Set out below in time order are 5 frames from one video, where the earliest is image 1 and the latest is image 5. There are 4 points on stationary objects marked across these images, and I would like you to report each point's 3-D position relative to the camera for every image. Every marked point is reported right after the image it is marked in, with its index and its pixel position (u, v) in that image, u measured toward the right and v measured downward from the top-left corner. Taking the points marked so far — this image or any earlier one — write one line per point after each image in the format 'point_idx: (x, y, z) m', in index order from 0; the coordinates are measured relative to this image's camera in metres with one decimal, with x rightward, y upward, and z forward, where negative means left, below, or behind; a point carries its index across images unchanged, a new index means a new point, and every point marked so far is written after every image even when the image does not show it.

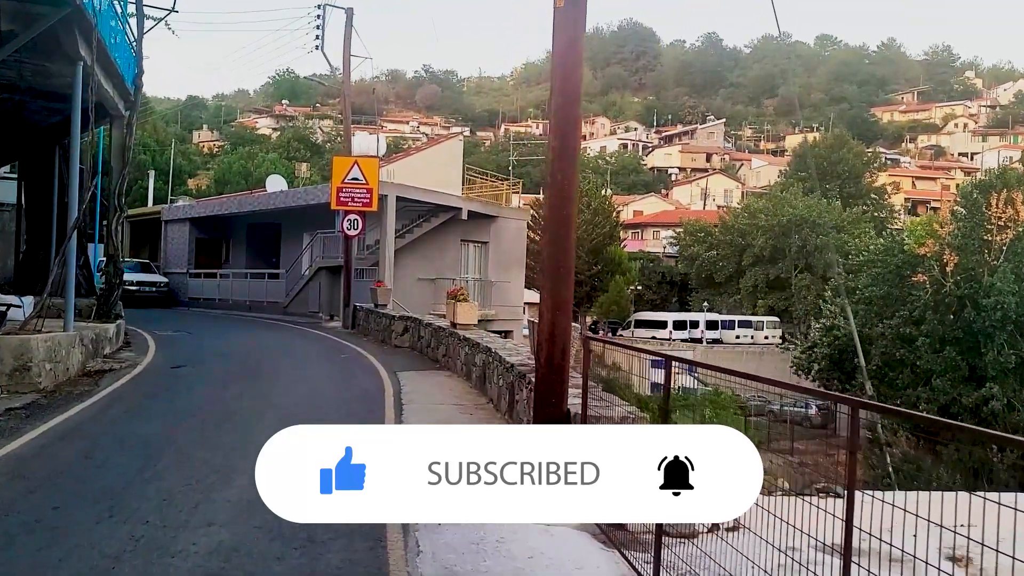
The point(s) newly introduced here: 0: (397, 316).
0: (-1.8, -0.4, +13.9) m
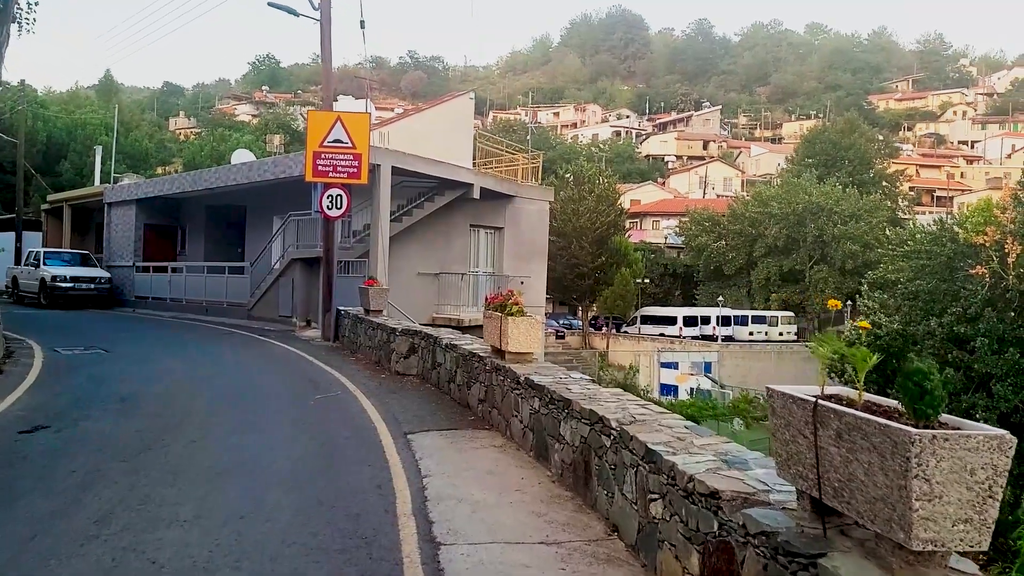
0: (-1.3, -0.5, +9.8) m
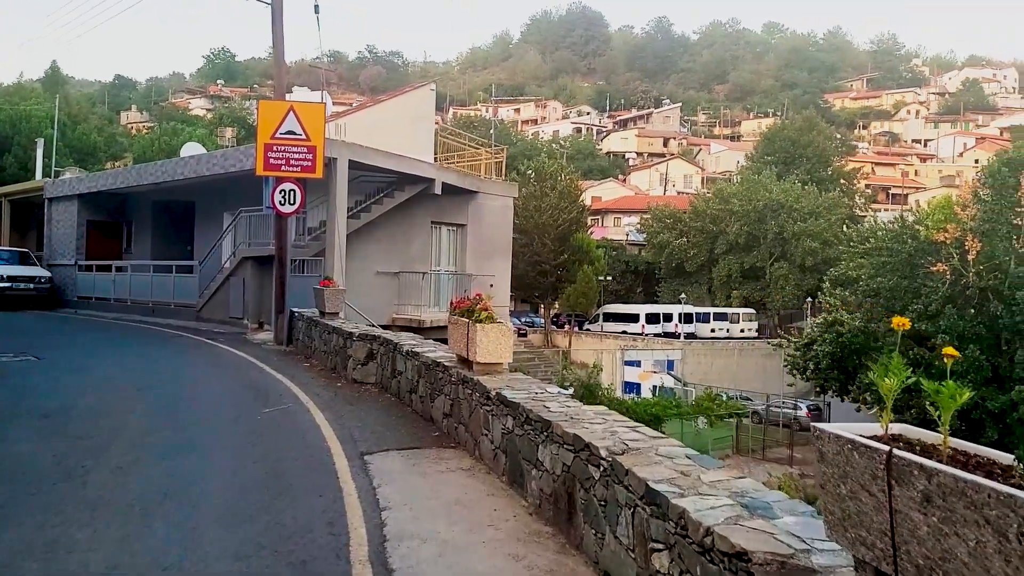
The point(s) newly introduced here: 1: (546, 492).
0: (-1.6, -0.5, +9.1) m
1: (+0.2, -1.0, +4.2) m
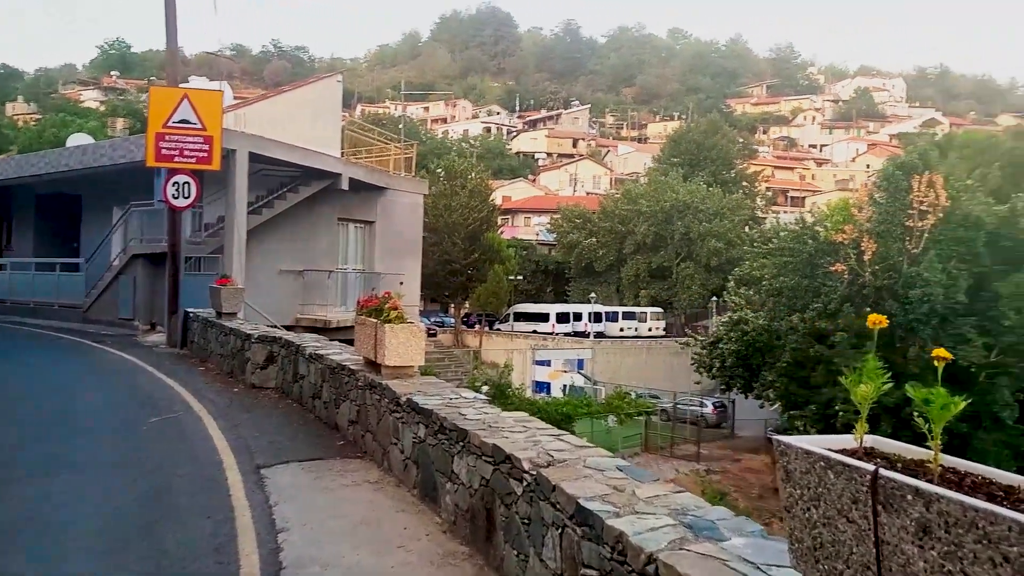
0: (-2.5, -0.5, +8.6) m
1: (-0.2, -0.9, +3.8) m
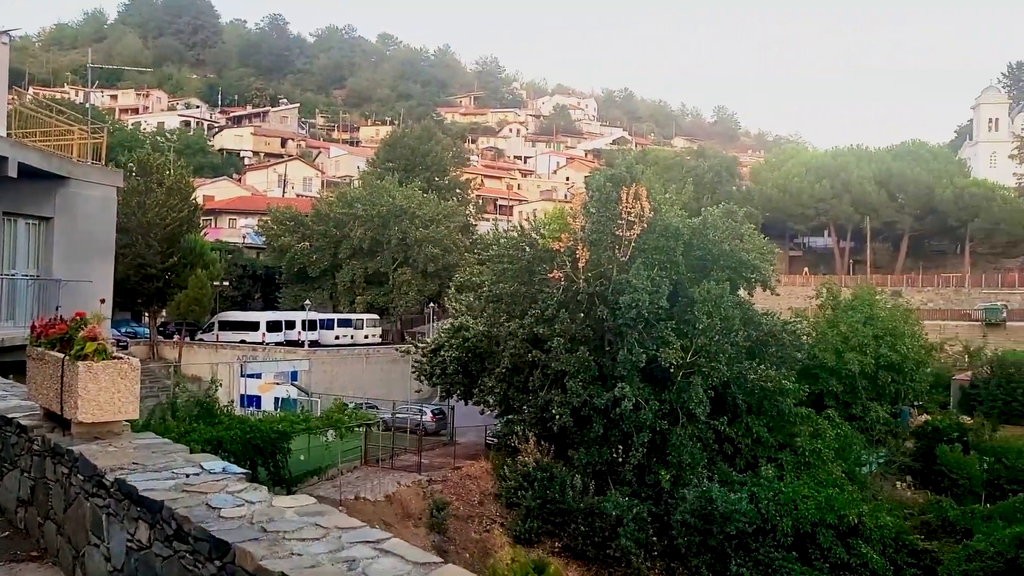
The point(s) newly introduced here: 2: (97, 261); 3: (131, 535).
0: (-4.5, -0.6, +6.2) m
1: (-0.8, -1.0, +2.4) m
2: (-8.3, +0.5, +17.5) m
3: (-1.2, -0.8, +2.9) m
